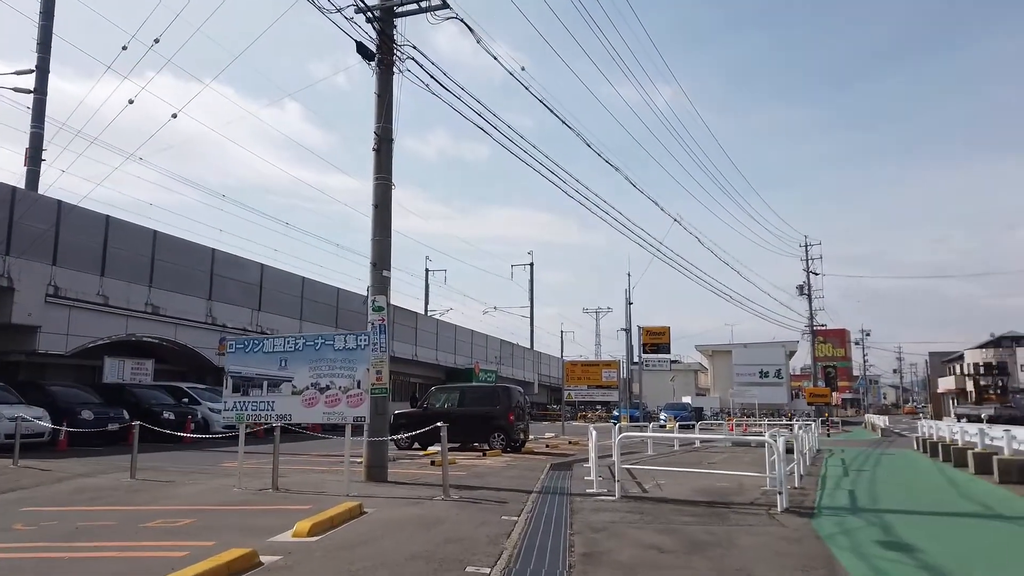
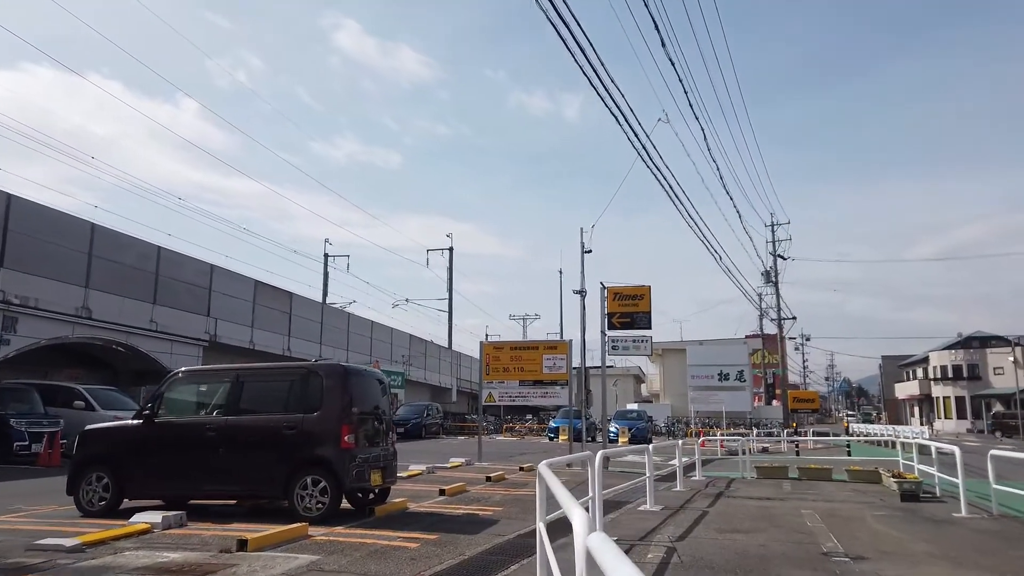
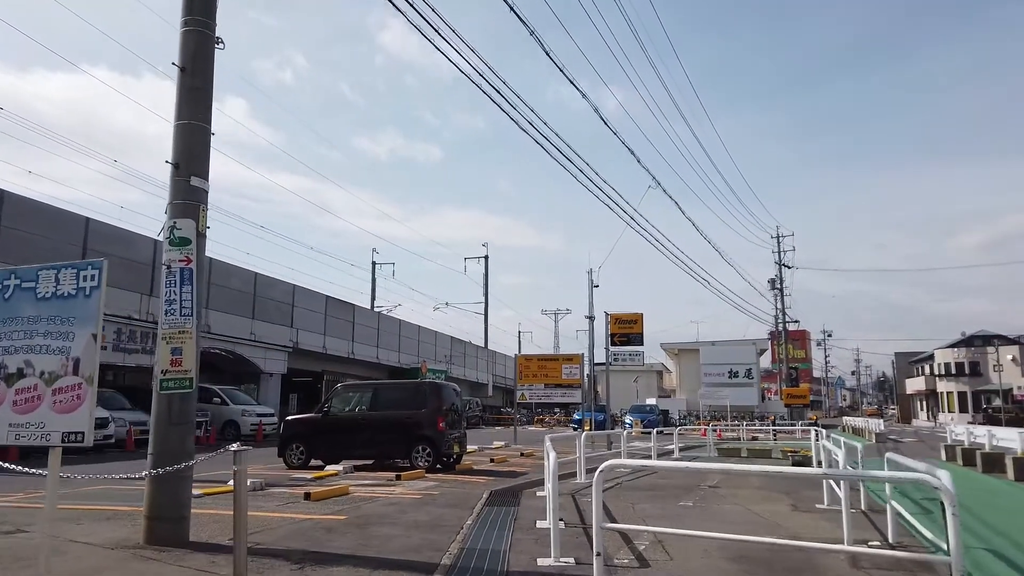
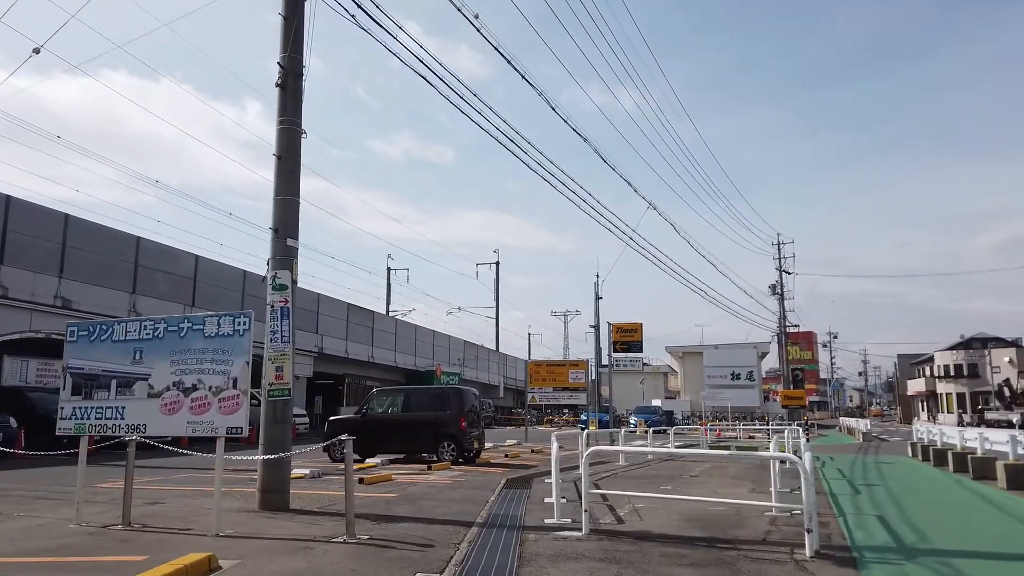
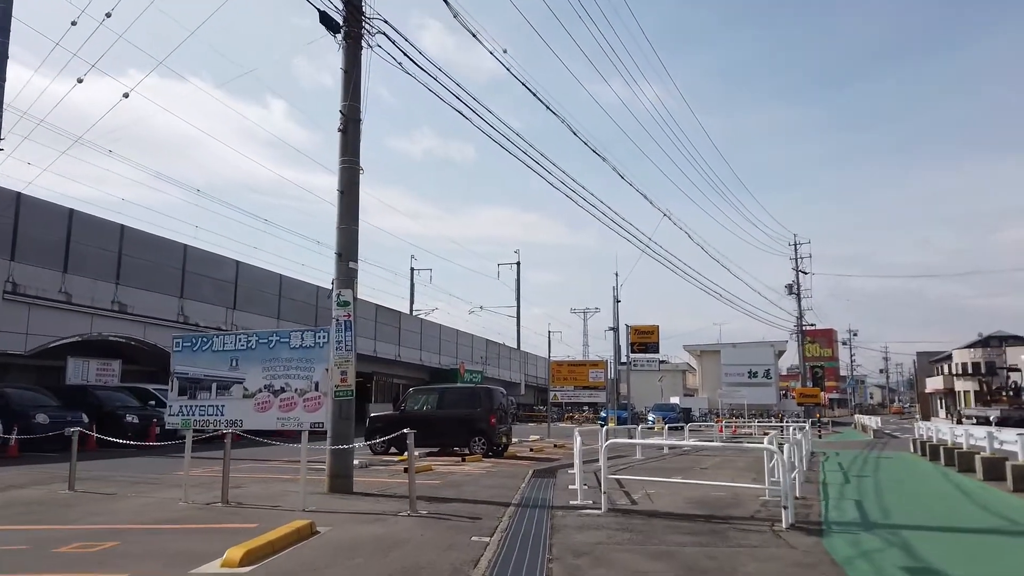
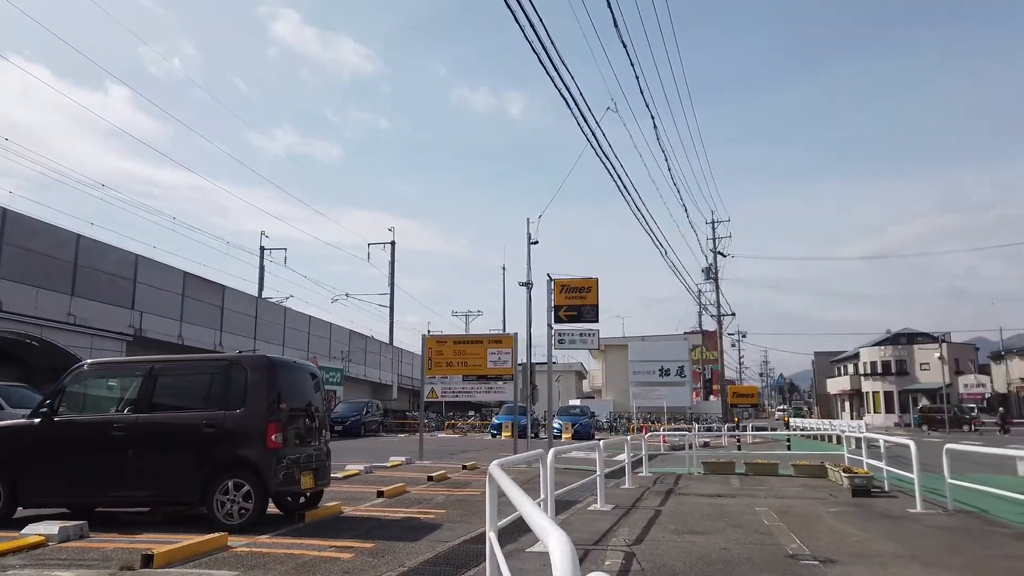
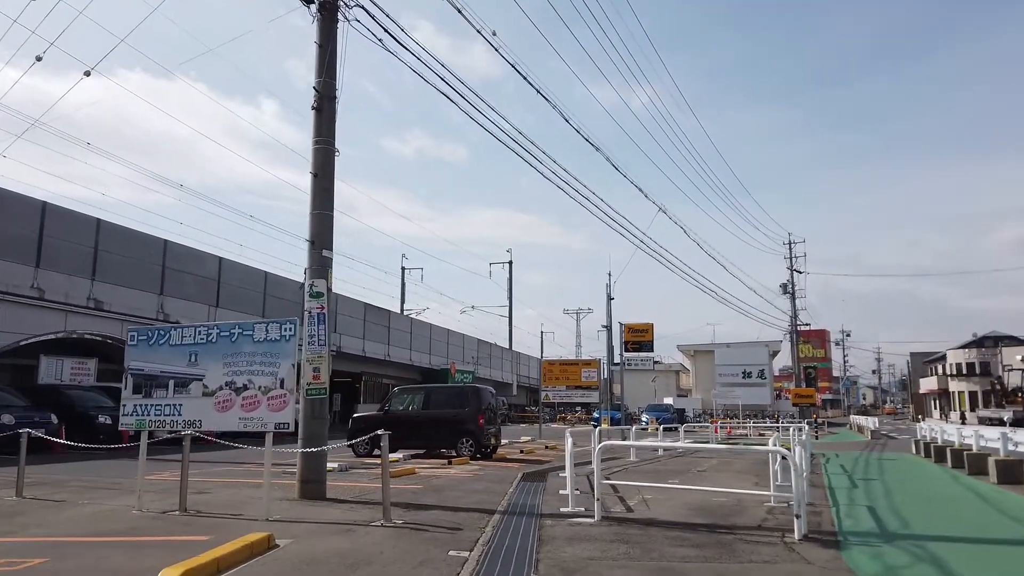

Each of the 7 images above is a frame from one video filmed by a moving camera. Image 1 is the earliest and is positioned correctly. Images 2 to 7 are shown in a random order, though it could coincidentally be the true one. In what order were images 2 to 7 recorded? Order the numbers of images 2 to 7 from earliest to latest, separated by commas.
5, 7, 4, 3, 2, 6
